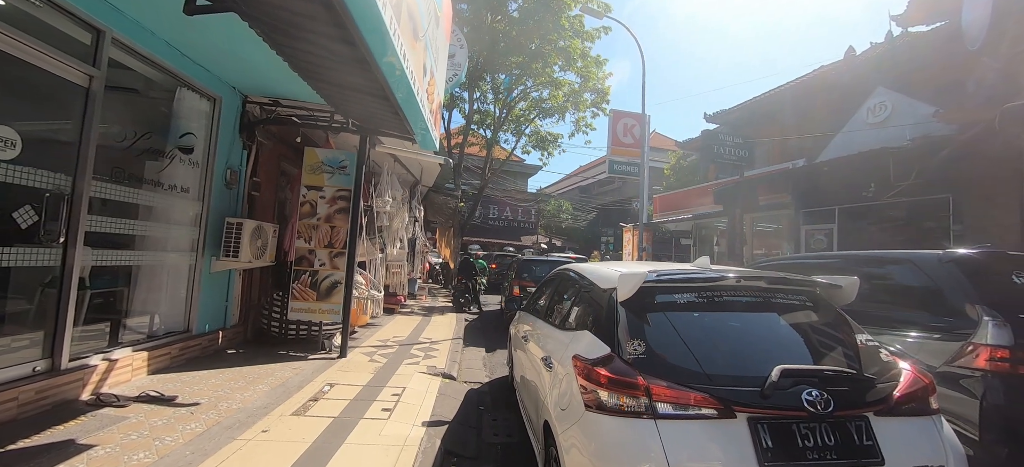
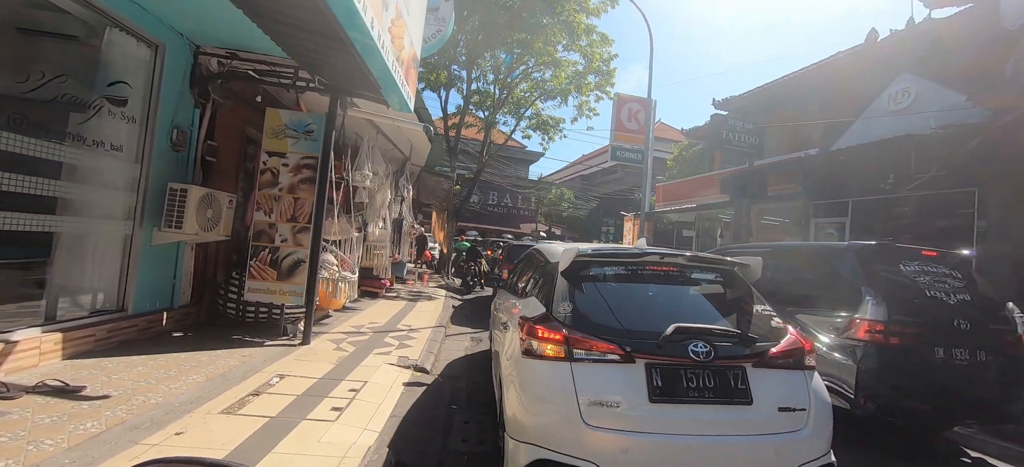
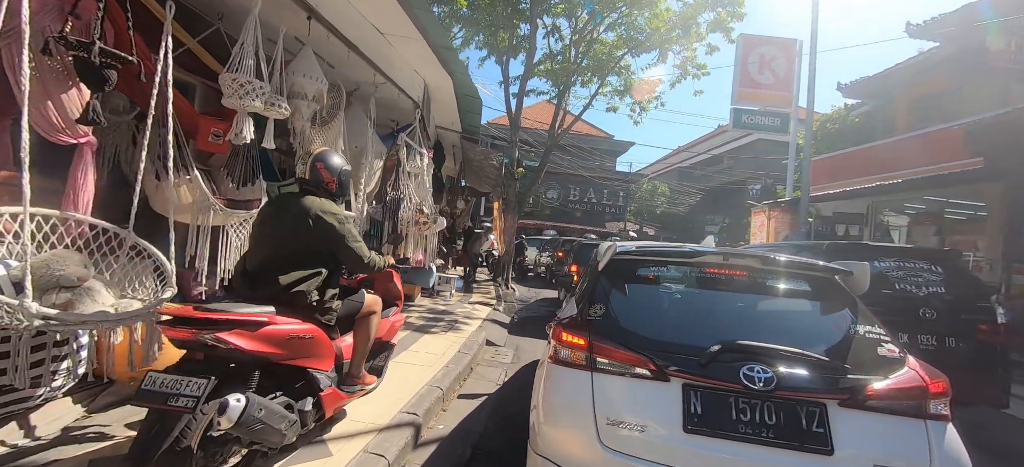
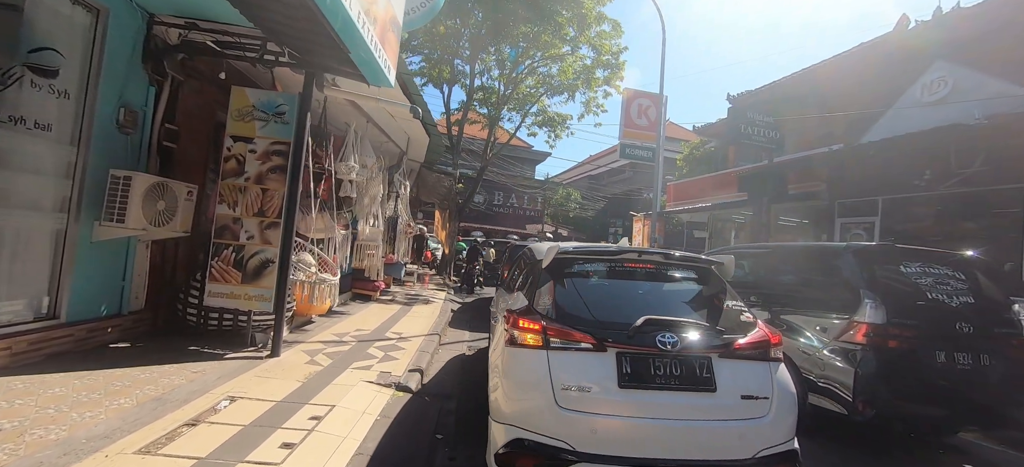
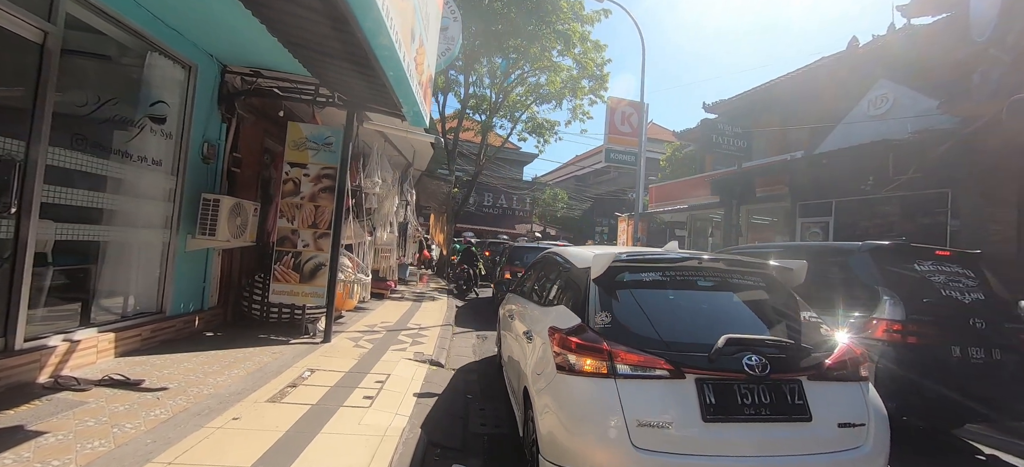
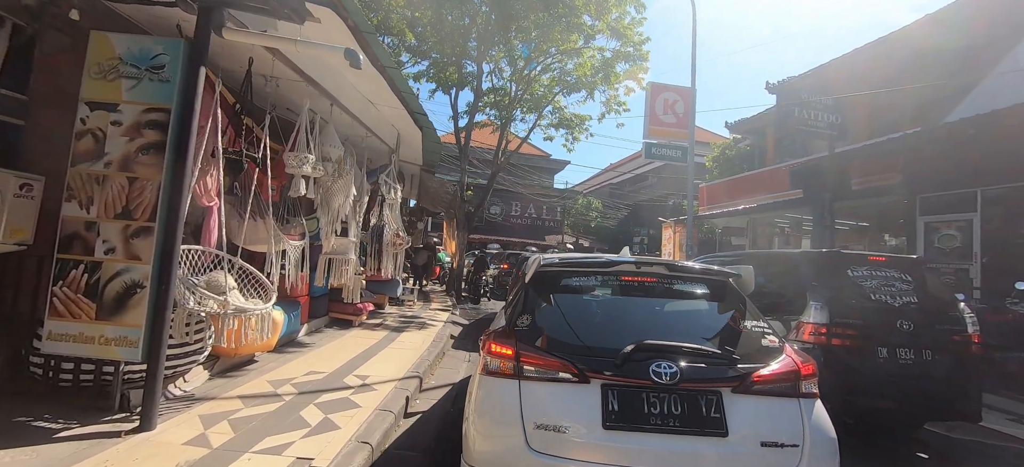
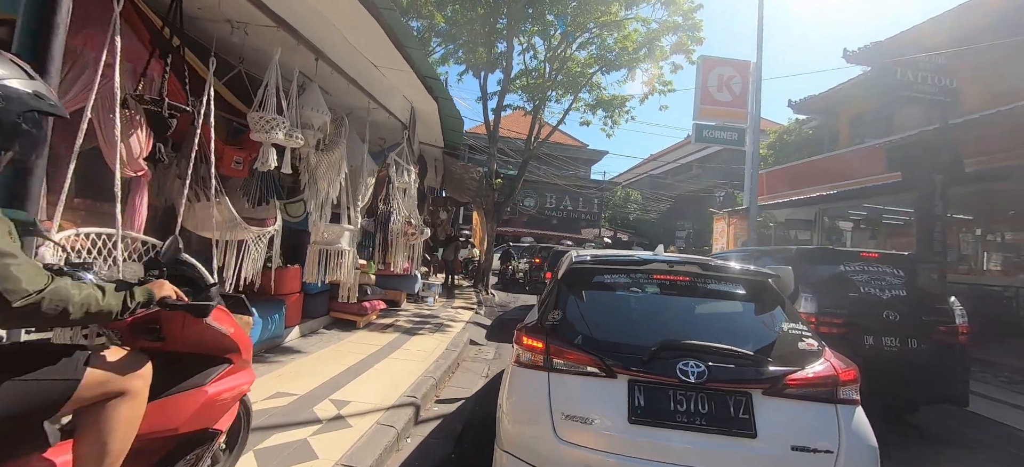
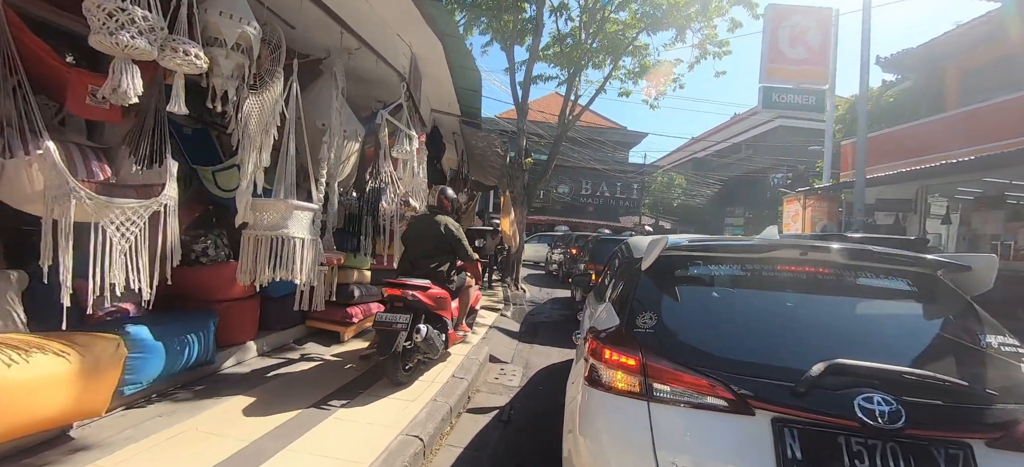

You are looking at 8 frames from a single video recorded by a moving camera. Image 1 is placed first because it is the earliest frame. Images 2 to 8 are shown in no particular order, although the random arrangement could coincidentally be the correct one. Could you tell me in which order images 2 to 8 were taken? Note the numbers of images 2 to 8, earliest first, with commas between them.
5, 2, 4, 6, 7, 3, 8
